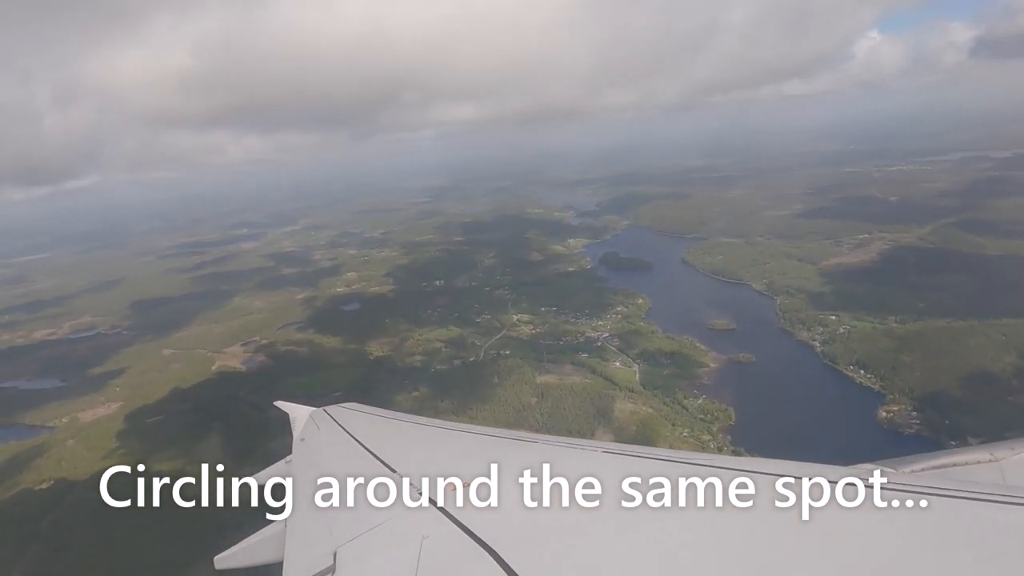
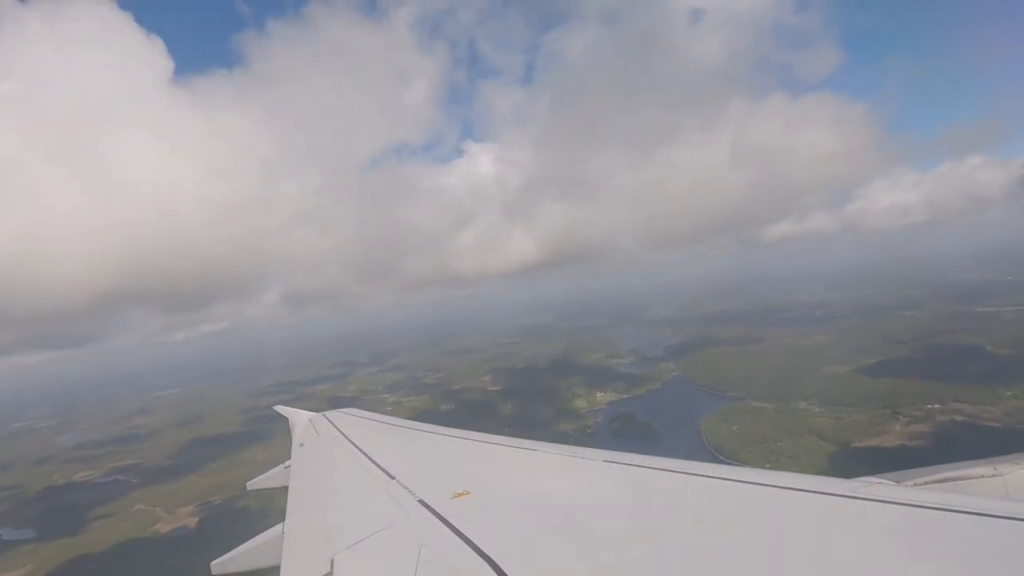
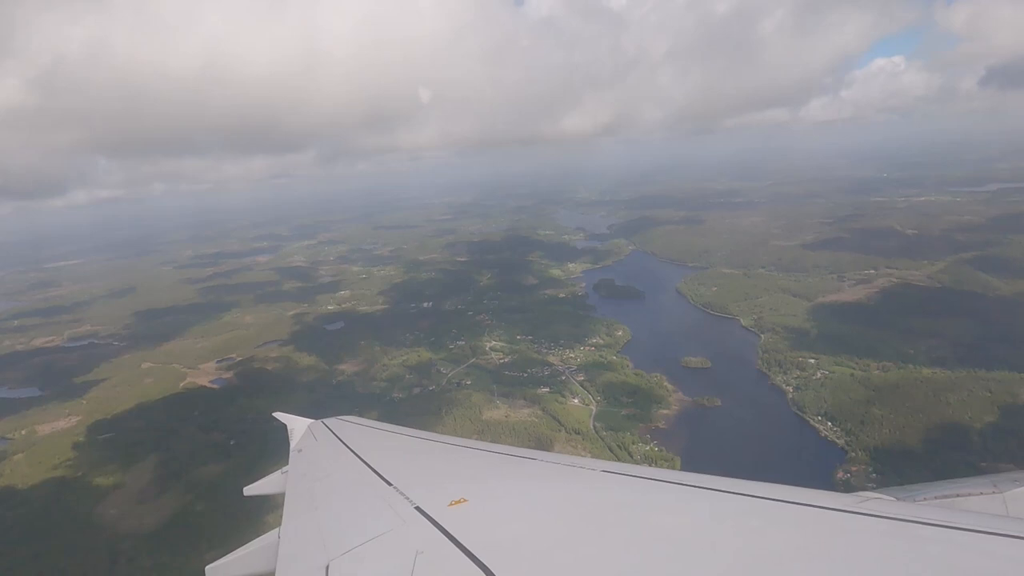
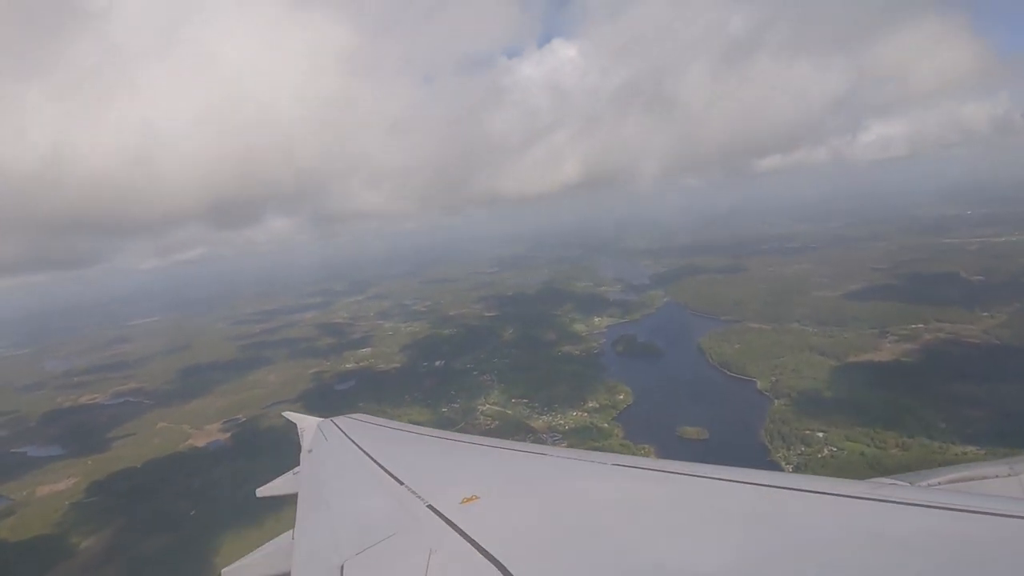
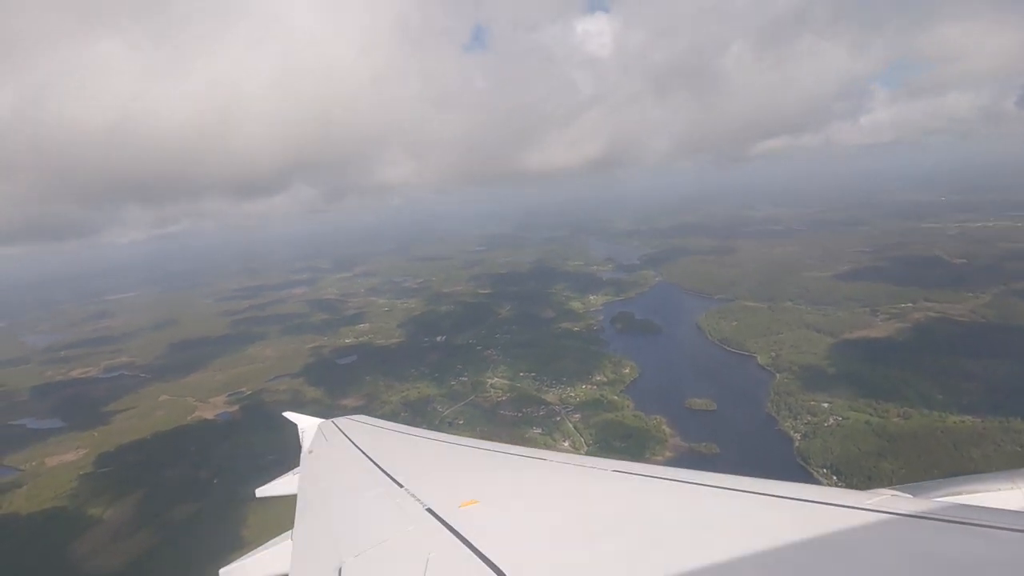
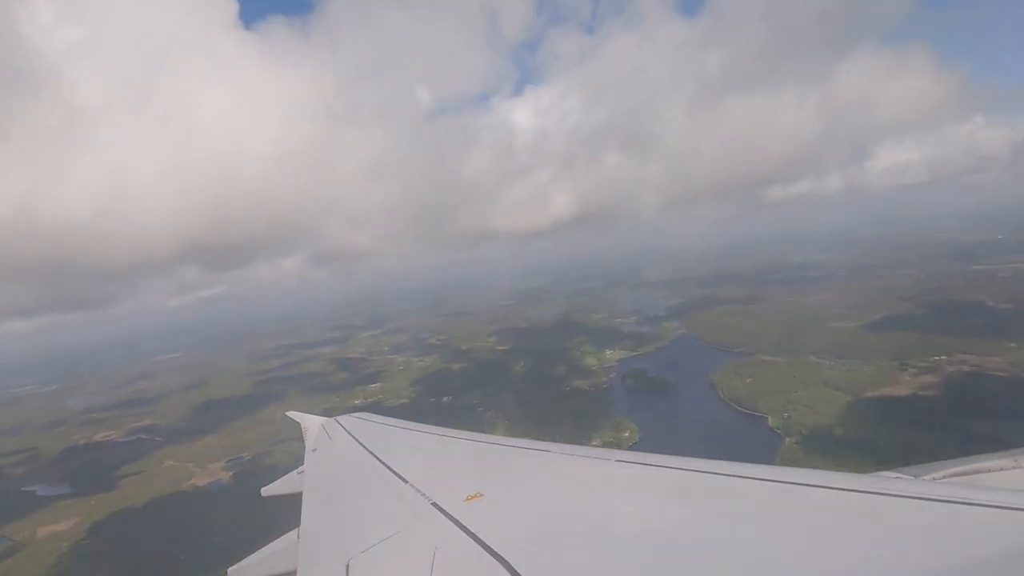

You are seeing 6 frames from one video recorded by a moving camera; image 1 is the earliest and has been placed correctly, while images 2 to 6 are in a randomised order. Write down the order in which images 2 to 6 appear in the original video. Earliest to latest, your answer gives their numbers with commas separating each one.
3, 5, 4, 6, 2
